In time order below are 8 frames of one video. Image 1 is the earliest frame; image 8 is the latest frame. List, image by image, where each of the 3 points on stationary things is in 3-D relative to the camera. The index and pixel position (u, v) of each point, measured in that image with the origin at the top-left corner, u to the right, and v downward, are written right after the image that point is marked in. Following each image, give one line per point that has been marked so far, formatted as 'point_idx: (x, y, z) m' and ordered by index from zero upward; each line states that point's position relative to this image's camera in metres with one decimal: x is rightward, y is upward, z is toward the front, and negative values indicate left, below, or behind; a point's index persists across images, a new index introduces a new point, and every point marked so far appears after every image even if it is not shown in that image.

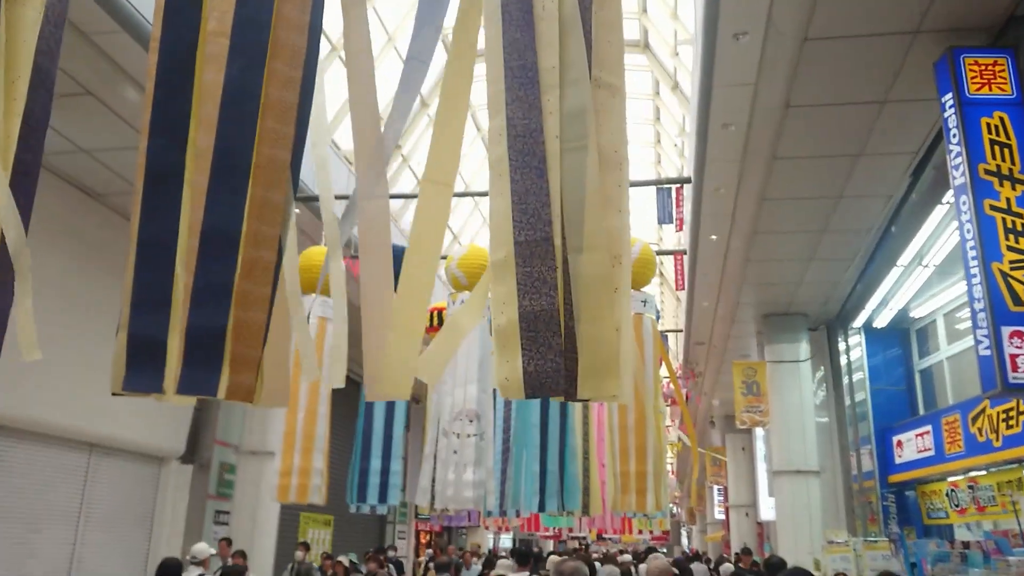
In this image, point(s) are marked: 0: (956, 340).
0: (+4.2, -0.5, +8.1) m
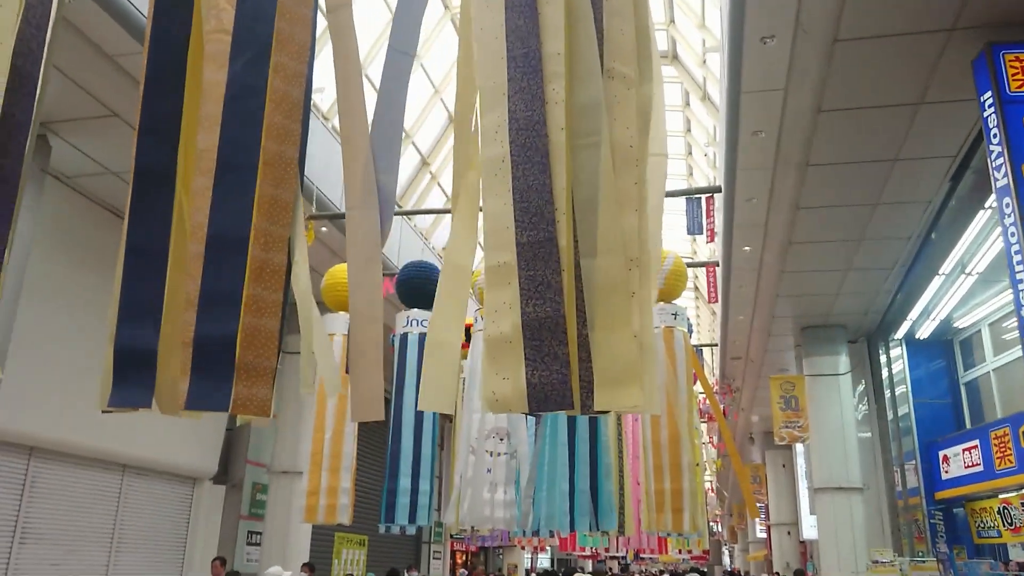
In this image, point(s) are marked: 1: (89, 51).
0: (+4.5, -0.6, +7.8) m
1: (-2.3, +1.3, +4.5) m
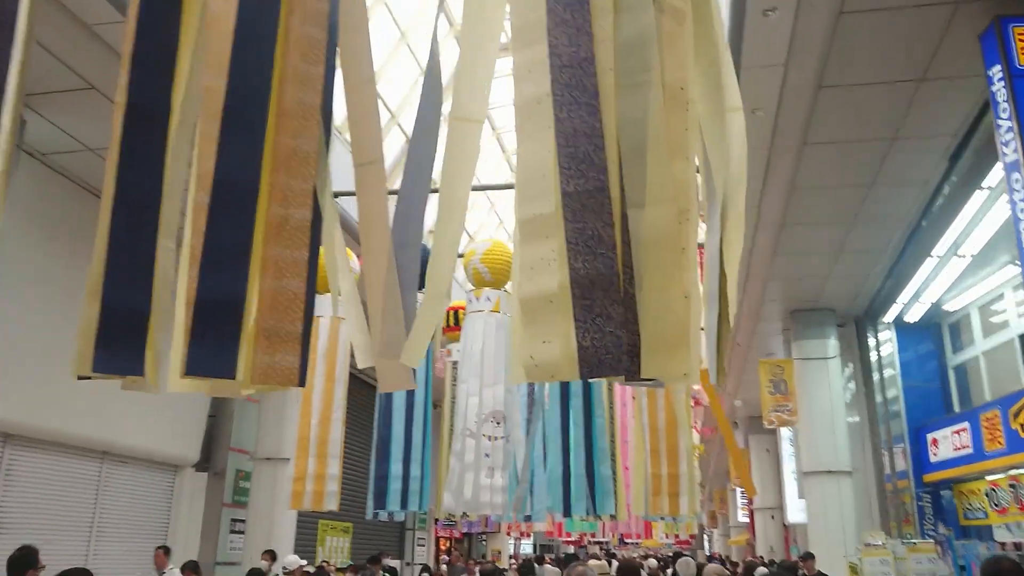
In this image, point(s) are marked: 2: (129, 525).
0: (+4.4, -0.4, +7.8) m
1: (-2.3, +1.4, +4.3) m
2: (-3.1, -1.9, +7.0) m
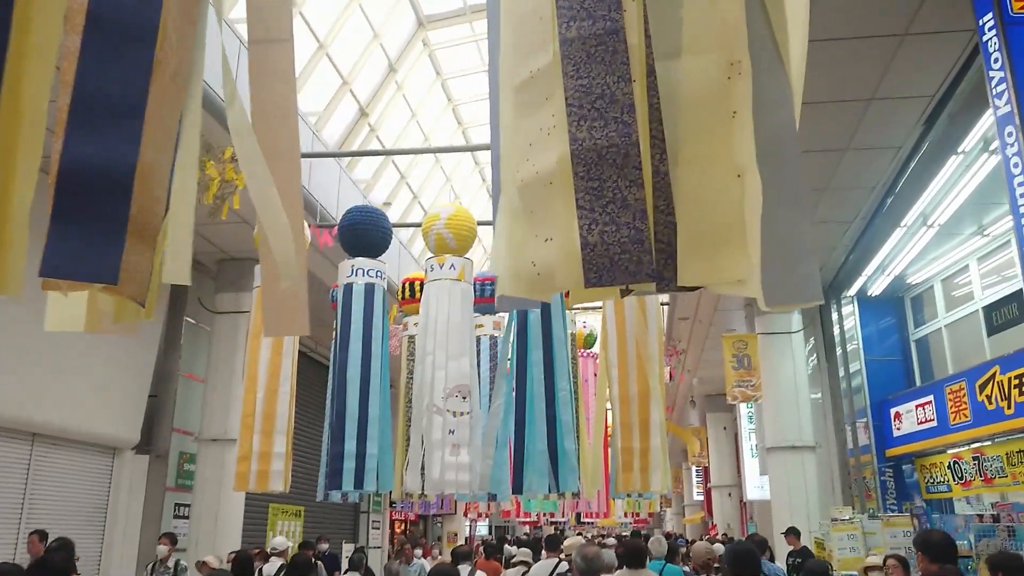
0: (+4.1, -0.2, +7.8) m
1: (-2.4, +1.5, +3.9) m
2: (-3.4, -1.7, +6.5) m
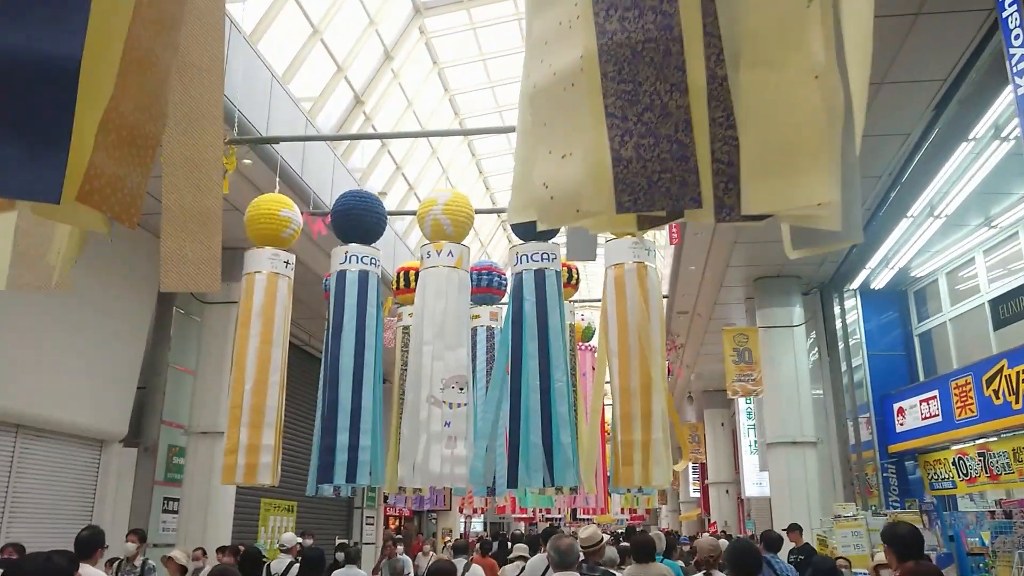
0: (+4.0, -0.1, +7.7) m
1: (-2.4, +1.6, +3.7) m
2: (-3.5, -1.6, +6.4) m
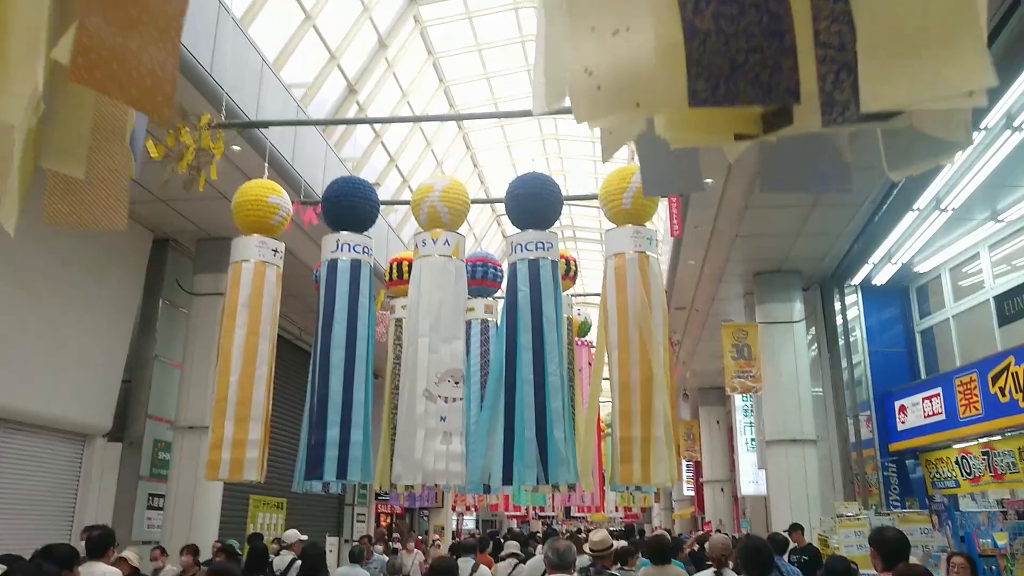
0: (+4.0, -0.1, +7.5) m
1: (-2.4, +1.7, +3.5) m
2: (-3.5, -1.5, +6.2) m
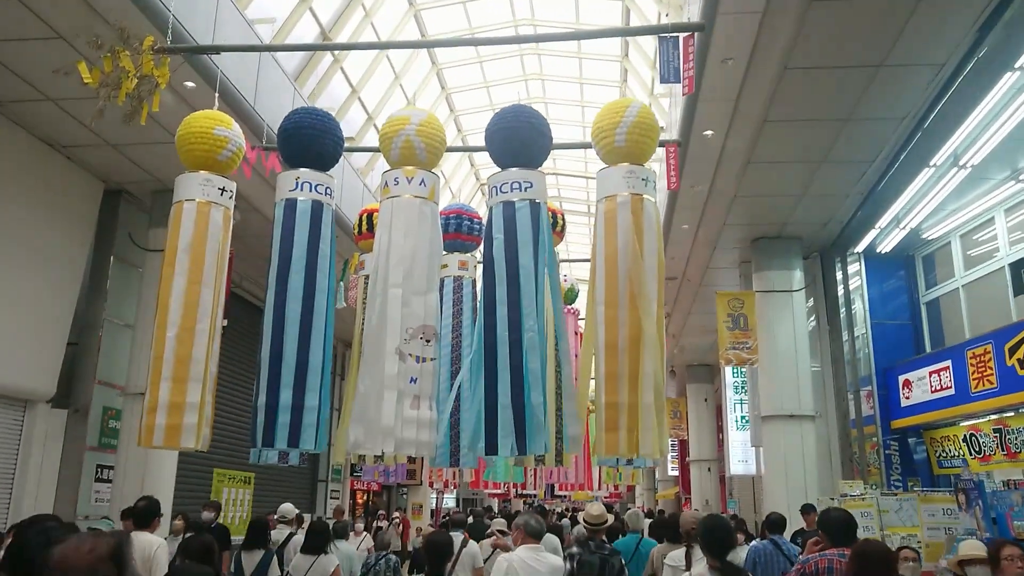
0: (+3.8, +0.2, +7.1) m
1: (-2.5, +1.9, +2.9) m
2: (-3.6, -1.2, +5.6) m
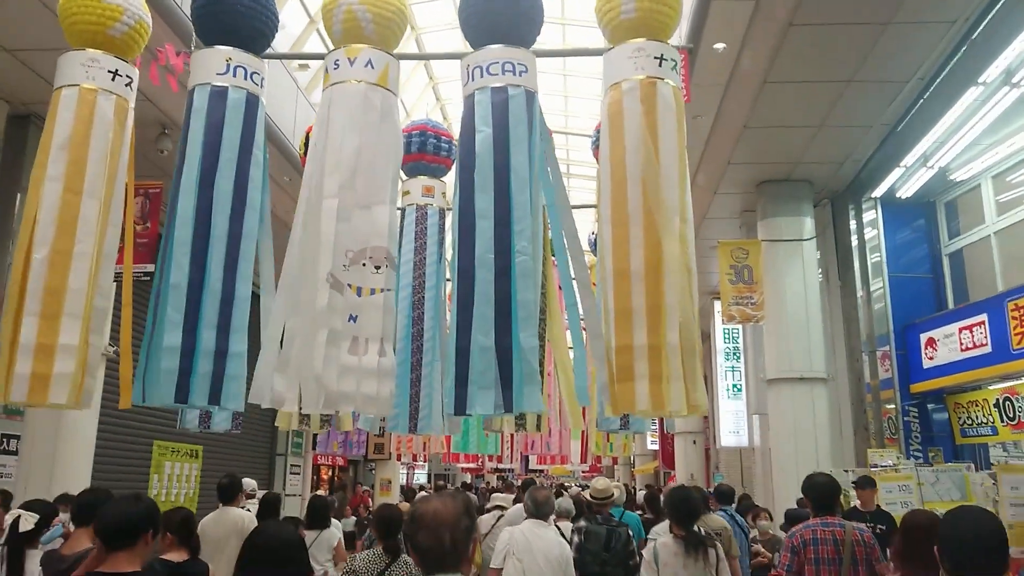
0: (+3.7, +0.6, +6.3) m
1: (-2.5, +2.2, +1.9) m
2: (-3.8, -0.8, +4.6) m
